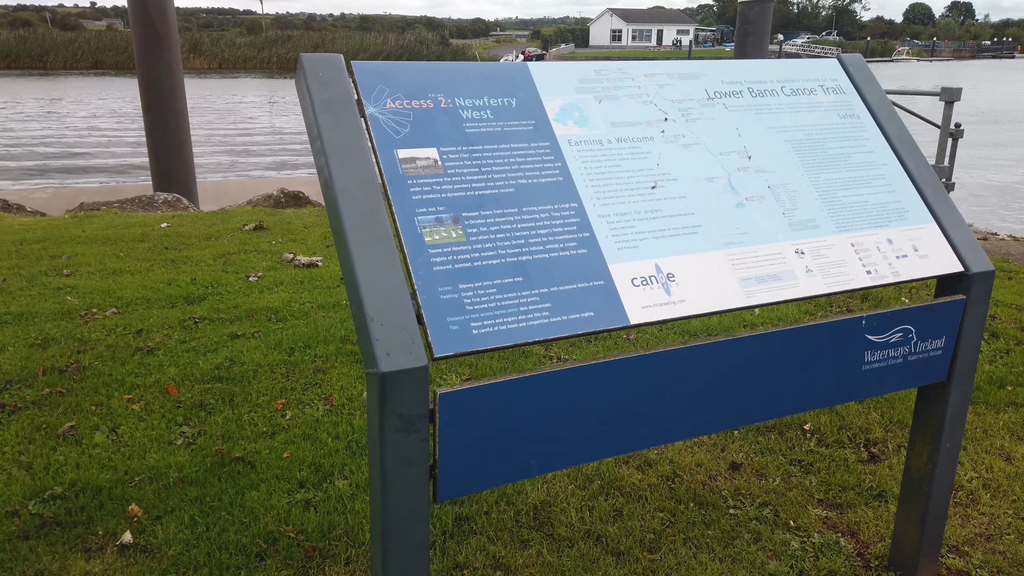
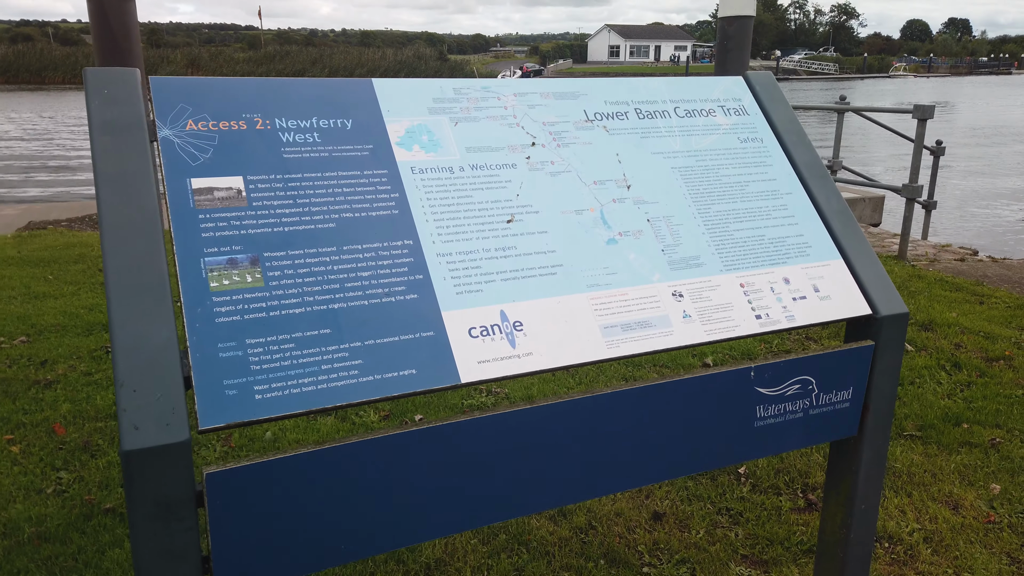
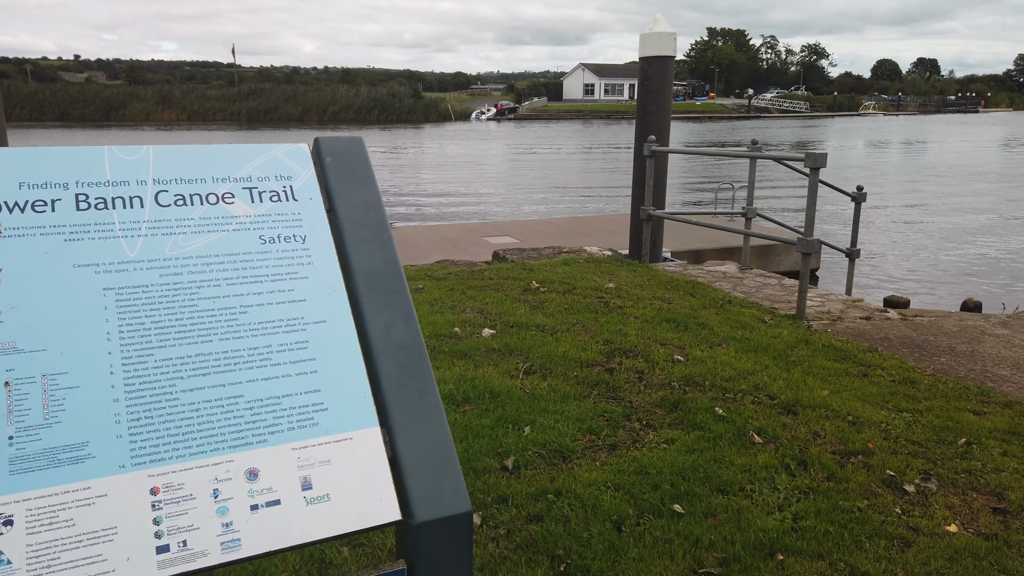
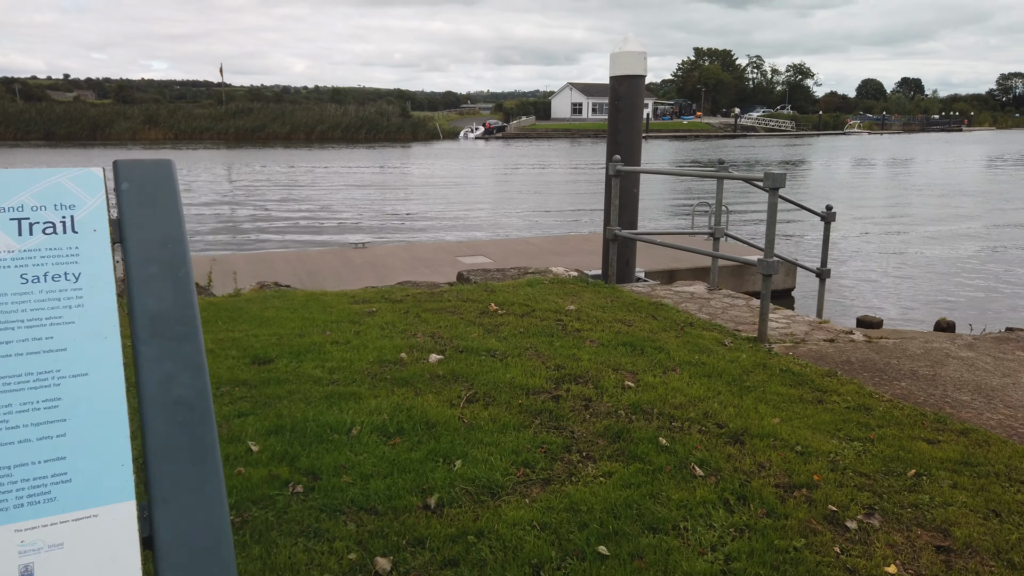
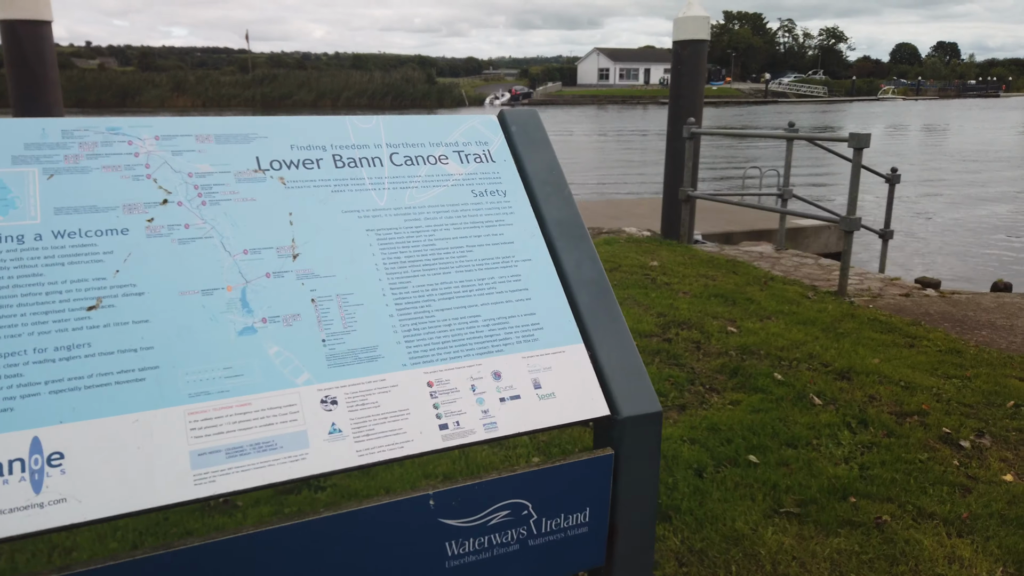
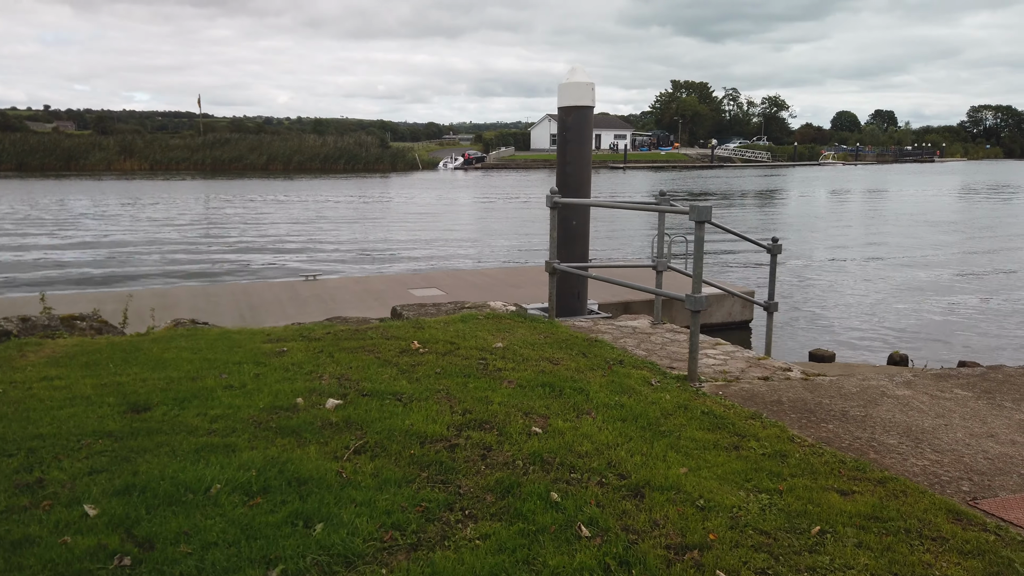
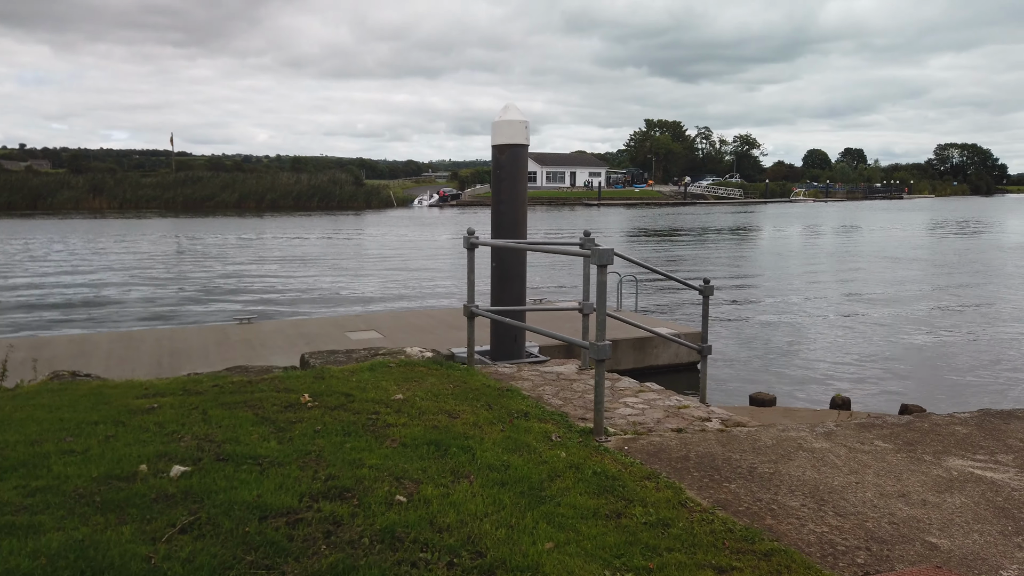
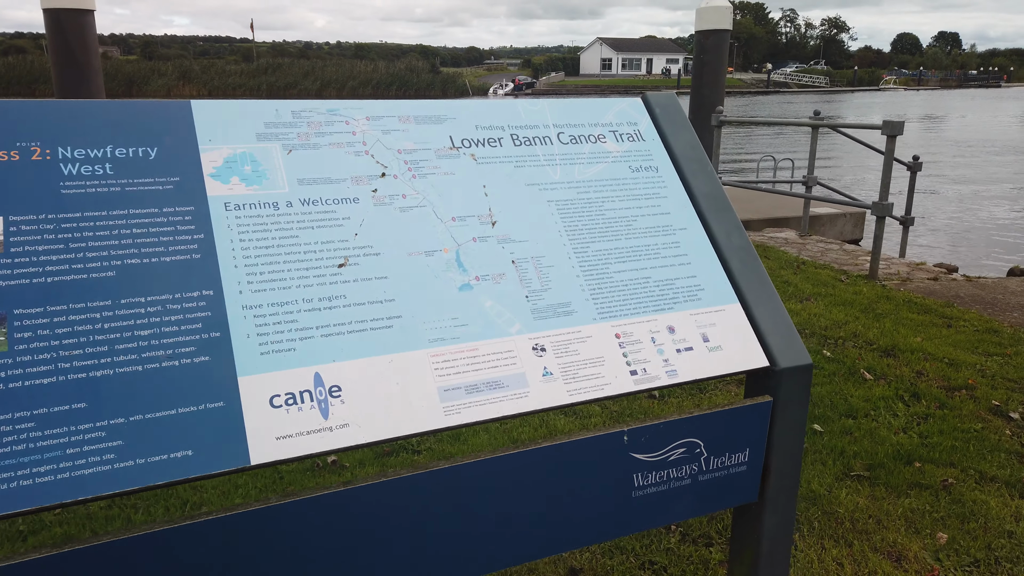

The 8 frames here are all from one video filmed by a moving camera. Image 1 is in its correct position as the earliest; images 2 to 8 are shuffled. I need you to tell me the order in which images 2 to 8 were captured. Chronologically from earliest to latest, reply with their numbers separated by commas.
2, 8, 5, 3, 4, 6, 7
